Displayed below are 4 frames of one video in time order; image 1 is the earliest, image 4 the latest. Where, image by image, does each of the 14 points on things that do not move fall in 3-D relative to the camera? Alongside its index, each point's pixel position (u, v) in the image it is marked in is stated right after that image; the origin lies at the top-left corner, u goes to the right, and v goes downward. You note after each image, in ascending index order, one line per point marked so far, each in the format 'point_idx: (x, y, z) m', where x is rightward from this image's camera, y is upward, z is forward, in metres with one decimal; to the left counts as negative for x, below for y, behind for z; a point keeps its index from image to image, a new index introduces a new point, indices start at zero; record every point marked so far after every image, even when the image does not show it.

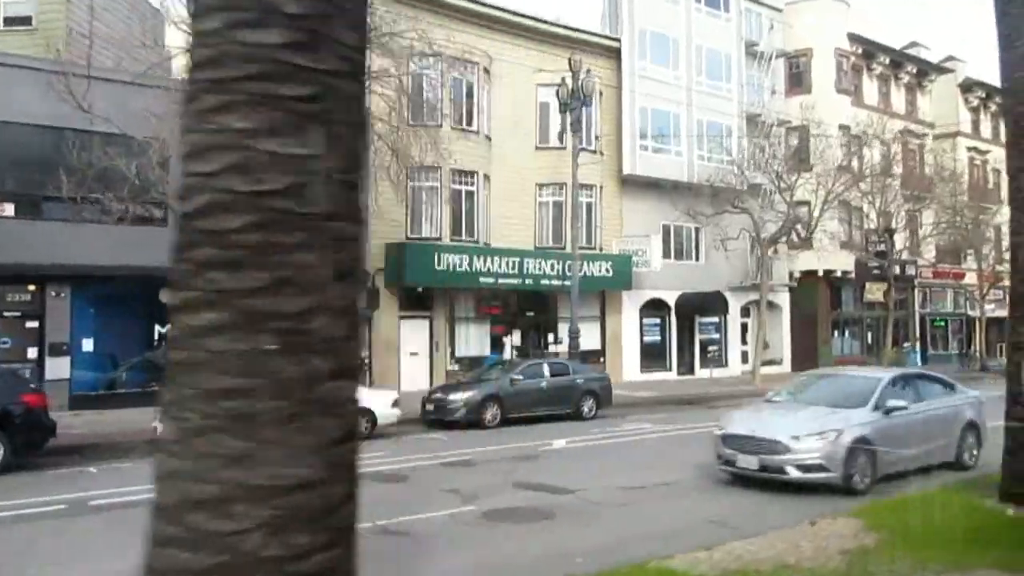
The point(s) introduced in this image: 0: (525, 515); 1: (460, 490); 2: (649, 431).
0: (+0.2, -3.0, +10.4) m
1: (-0.8, -3.0, +11.8) m
2: (+3.4, -3.5, +19.5) m
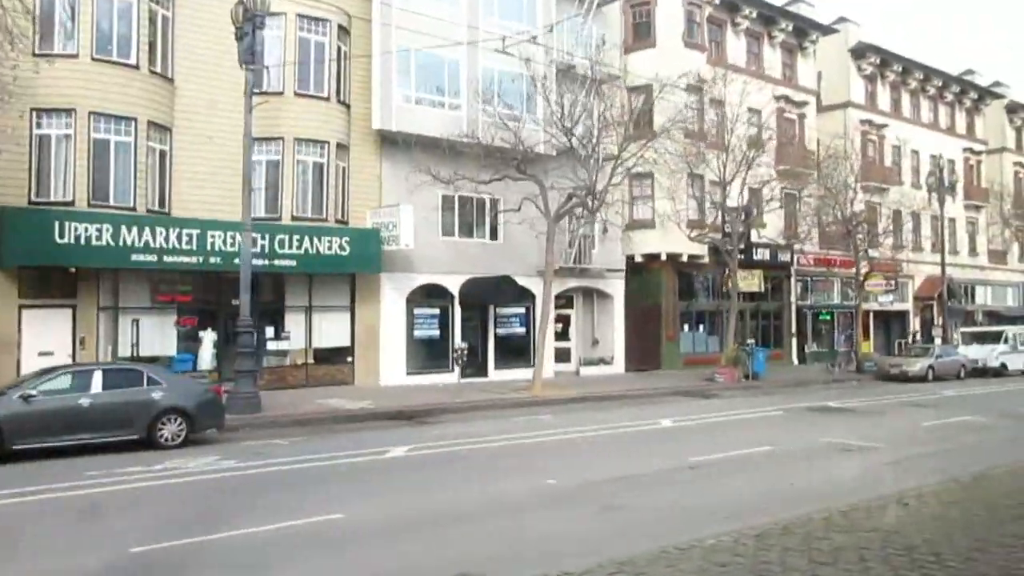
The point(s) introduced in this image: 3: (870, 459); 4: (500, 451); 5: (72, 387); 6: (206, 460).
0: (-8.3, -2.6, +4.1) m
1: (-9.3, -2.6, +5.5) m
2: (-5.3, -3.1, +13.3) m
3: (+6.4, -3.0, +14.1) m
4: (-0.2, -3.2, +15.0) m
5: (-8.2, -1.8, +14.8) m
6: (-5.5, -3.1, +14.2) m
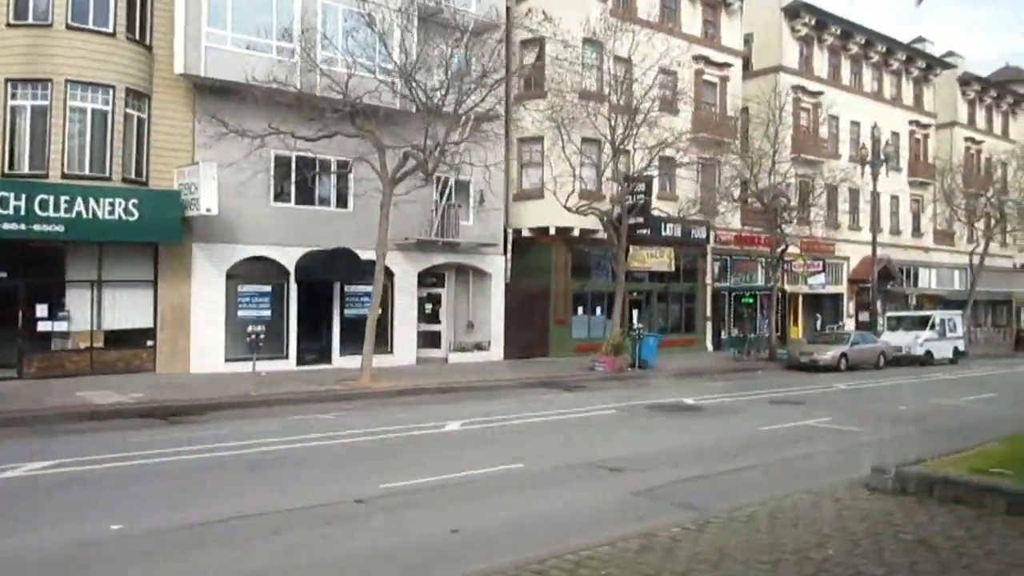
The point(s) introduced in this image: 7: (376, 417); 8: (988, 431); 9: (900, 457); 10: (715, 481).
0: (-12.9, -2.3, +0.5) m
1: (-13.9, -2.3, +1.9) m
2: (-10.1, -2.6, +9.8) m
3: (+1.6, -2.7, +10.8) m
4: (-5.0, -2.7, +11.6) m
5: (-13.0, -1.3, +11.1) m
6: (-10.3, -2.6, +10.7) m
7: (-3.0, -2.9, +17.7) m
8: (+9.8, -2.9, +16.2) m
9: (+6.3, -2.8, +12.8) m
10: (+2.9, -2.7, +11.2) m
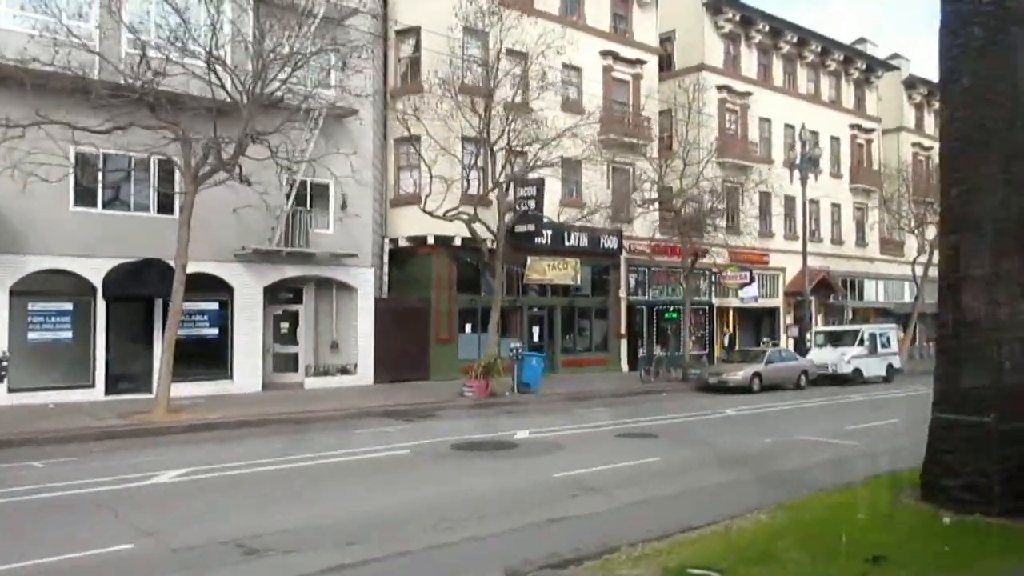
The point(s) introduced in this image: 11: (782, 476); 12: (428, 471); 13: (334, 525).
0: (-16.9, -2.3, -3.0) m
1: (-17.9, -2.3, -1.6) m
2: (-14.2, -2.8, +6.3) m
3: (-2.5, -2.7, +7.5) m
4: (-9.2, -2.9, +8.2) m
5: (-17.2, -1.5, +7.6) m
6: (-14.5, -2.8, +7.2) m
7: (-7.3, -3.2, +14.3) m
8: (+5.6, -3.0, +13.0) m
9: (+2.2, -2.8, +9.6) m
10: (-1.2, -2.8, +8.0) m
11: (+4.3, -3.0, +12.6) m
12: (-1.4, -3.1, +13.1) m
13: (-2.2, -2.8, +9.2) m
